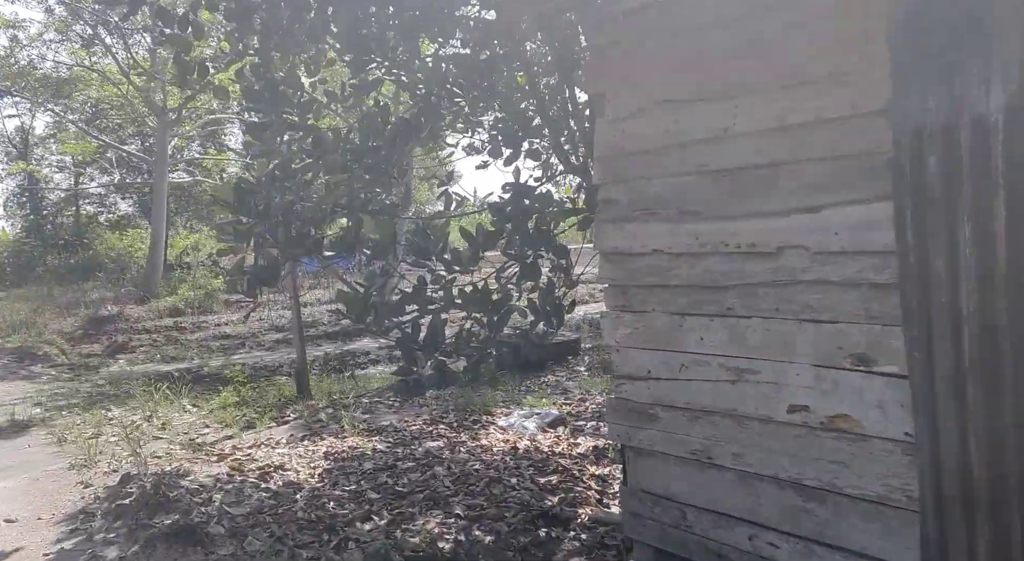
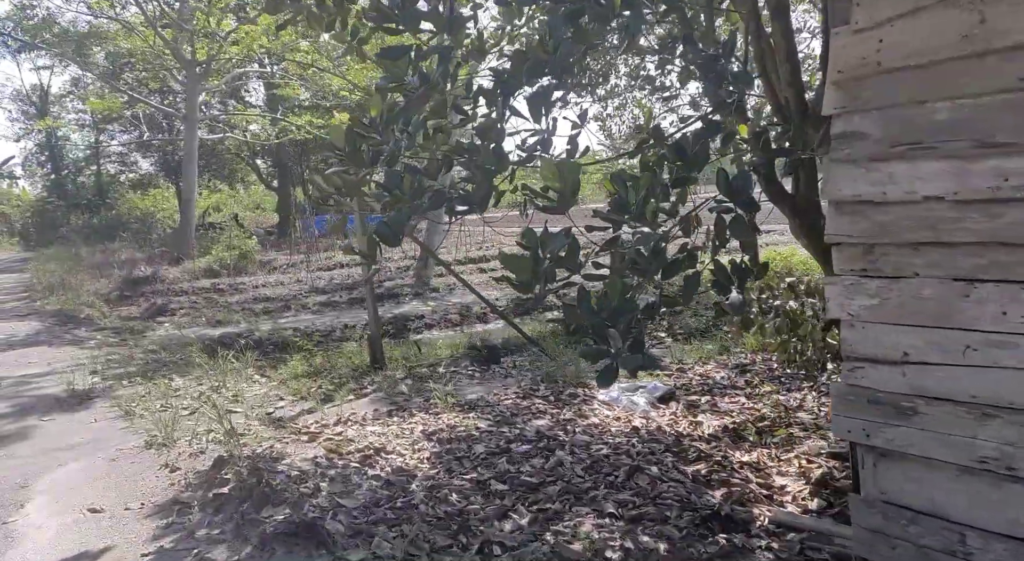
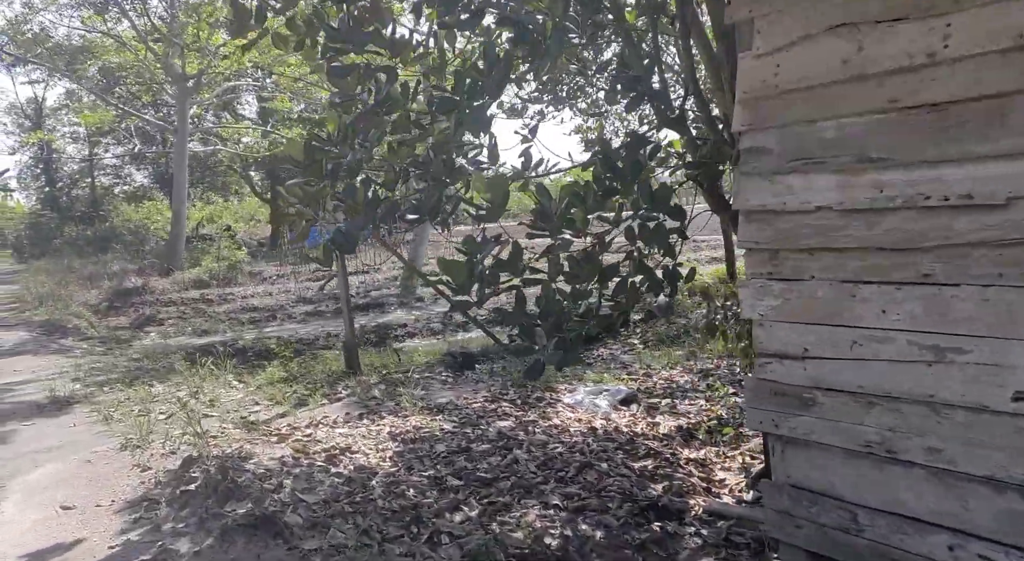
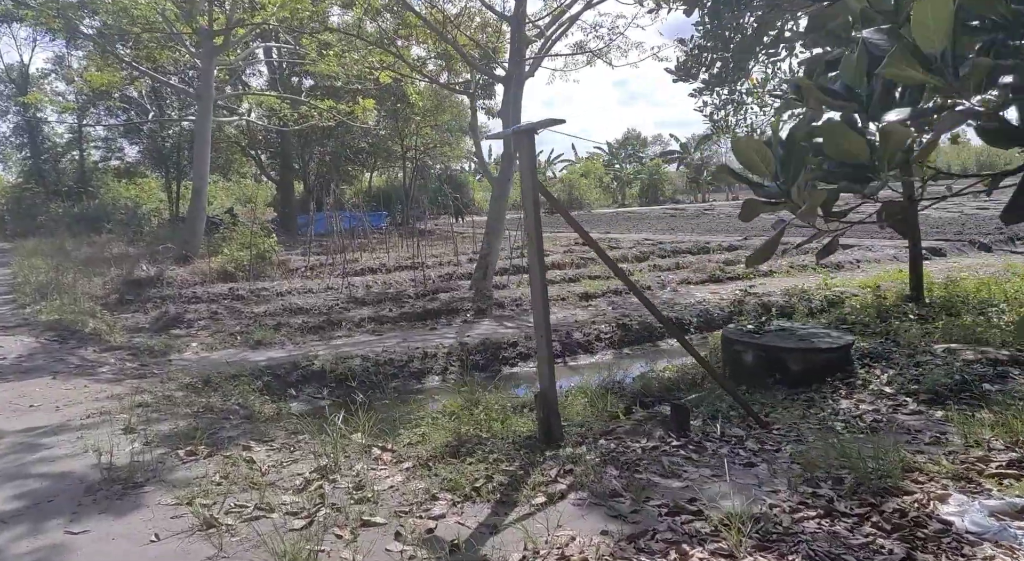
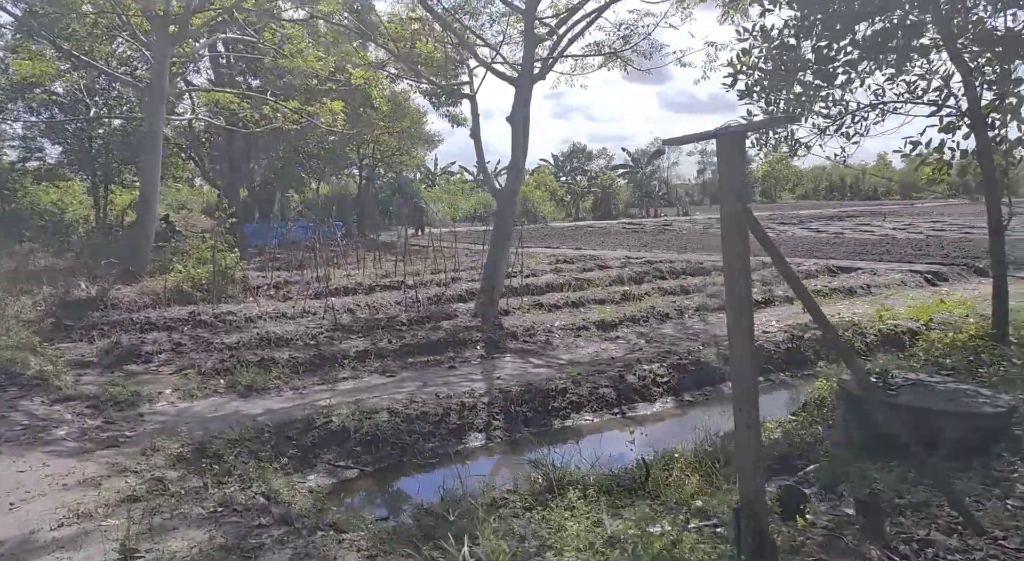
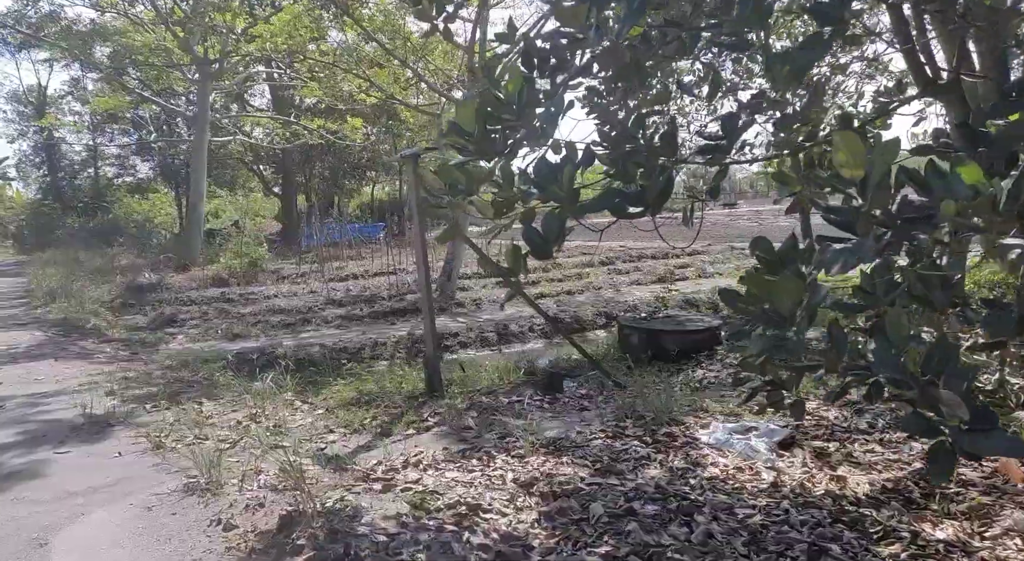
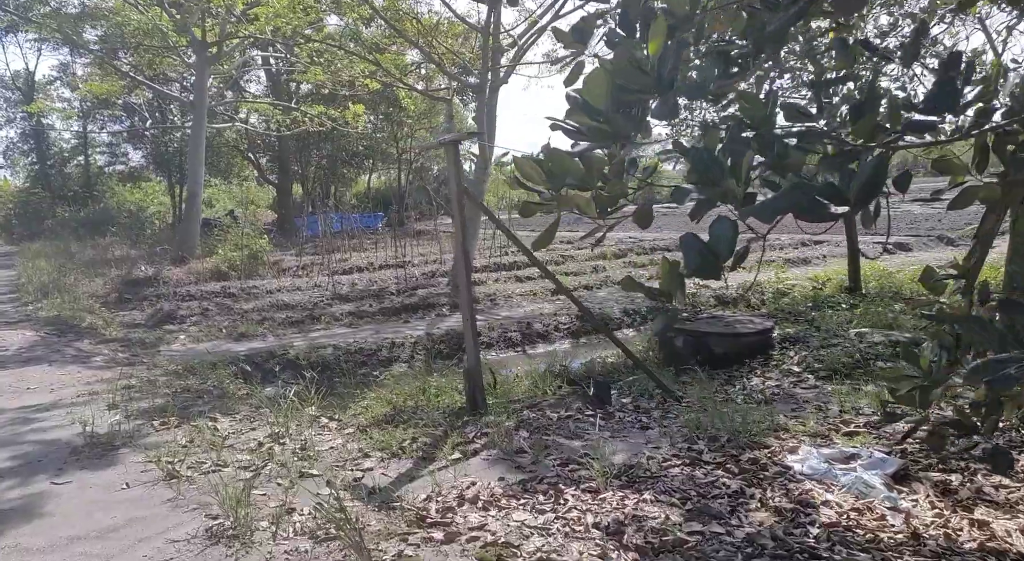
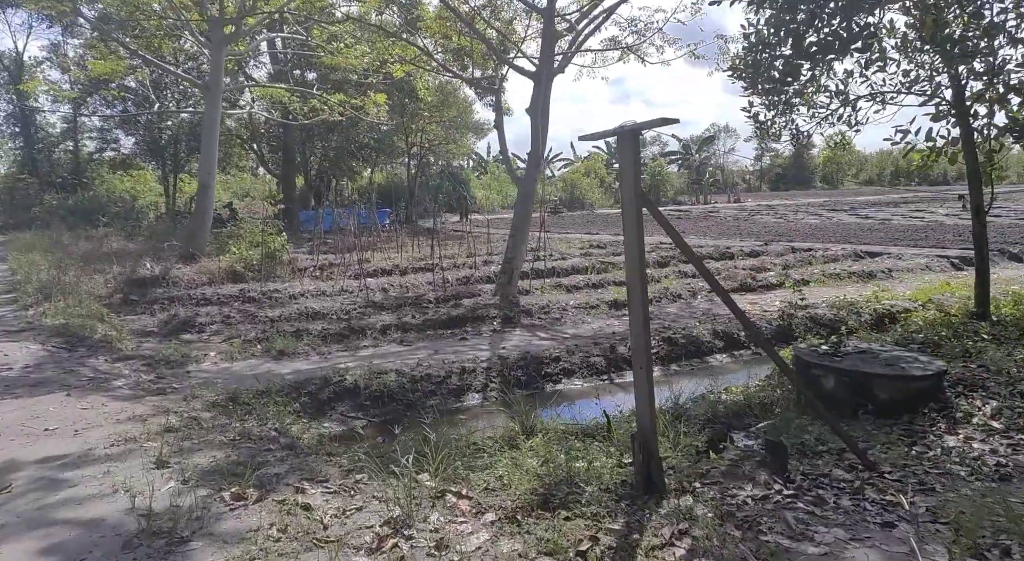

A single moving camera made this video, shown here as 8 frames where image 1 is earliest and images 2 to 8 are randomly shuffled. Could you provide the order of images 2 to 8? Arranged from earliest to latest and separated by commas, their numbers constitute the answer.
3, 2, 6, 7, 4, 8, 5
